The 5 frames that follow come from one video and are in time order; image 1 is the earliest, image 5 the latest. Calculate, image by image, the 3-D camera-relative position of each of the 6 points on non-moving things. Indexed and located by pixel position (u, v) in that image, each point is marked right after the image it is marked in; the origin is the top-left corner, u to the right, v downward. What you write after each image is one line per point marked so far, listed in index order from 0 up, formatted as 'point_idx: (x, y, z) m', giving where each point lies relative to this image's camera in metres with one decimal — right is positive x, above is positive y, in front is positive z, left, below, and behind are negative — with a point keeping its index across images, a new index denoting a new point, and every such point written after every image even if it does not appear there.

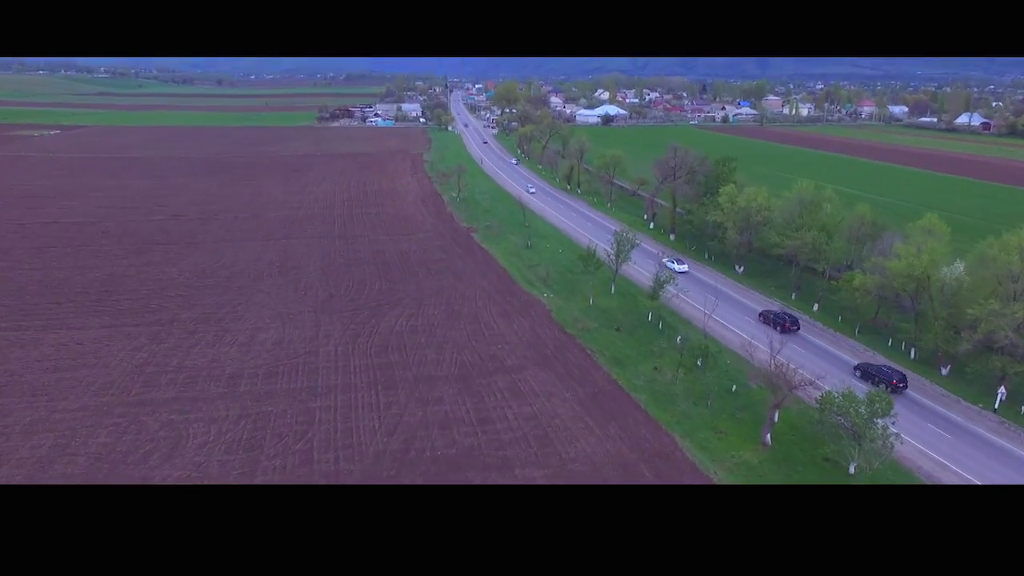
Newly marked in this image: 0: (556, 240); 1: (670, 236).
0: (+1.2, +1.3, +17.2) m
1: (+4.5, +1.5, +17.4) m
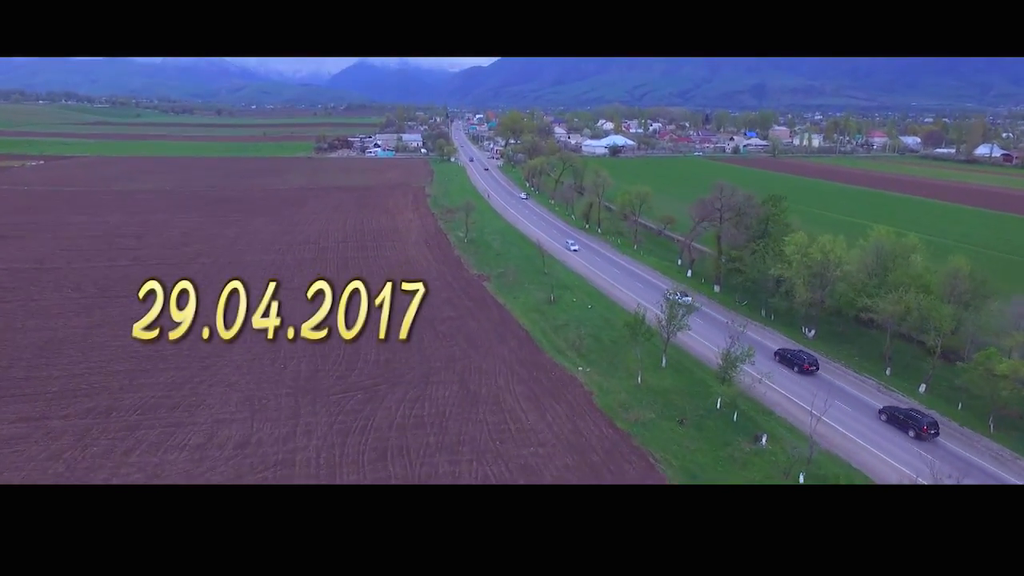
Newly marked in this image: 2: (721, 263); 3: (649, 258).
0: (+1.7, -0.1, +14.7) m
1: (+4.9, 0.0, +15.0) m
2: (+5.0, +0.6, +14.7) m
3: (+4.1, +0.9, +18.2) m
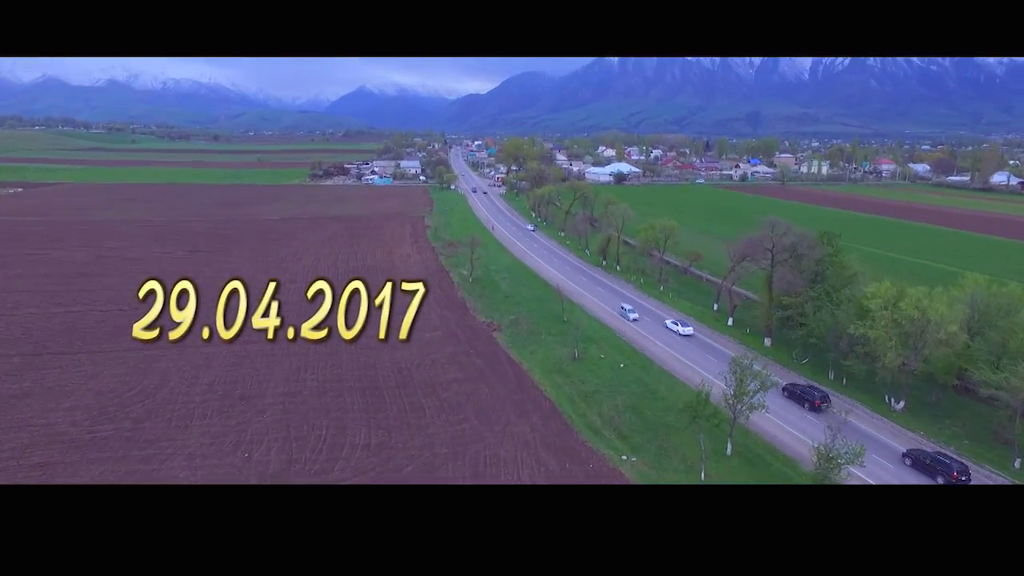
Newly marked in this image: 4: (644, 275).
0: (+2.1, -1.2, +12.5) m
1: (+5.3, -1.1, +12.8) m
2: (+5.4, -0.5, +12.6) m
3: (+4.4, -0.3, +16.0) m
4: (+3.9, +0.4, +18.1) m
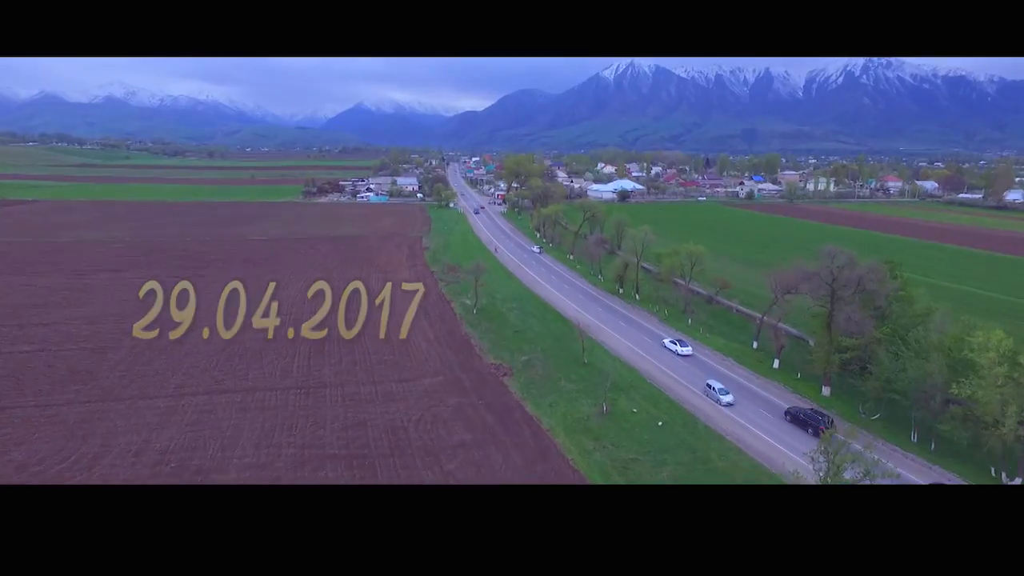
0: (+2.3, -2.0, +10.6) m
1: (+5.5, -1.8, +10.9) m
2: (+5.6, -1.2, +10.7) m
3: (+4.7, -1.1, +14.1) m
4: (+4.1, -0.5, +16.2) m
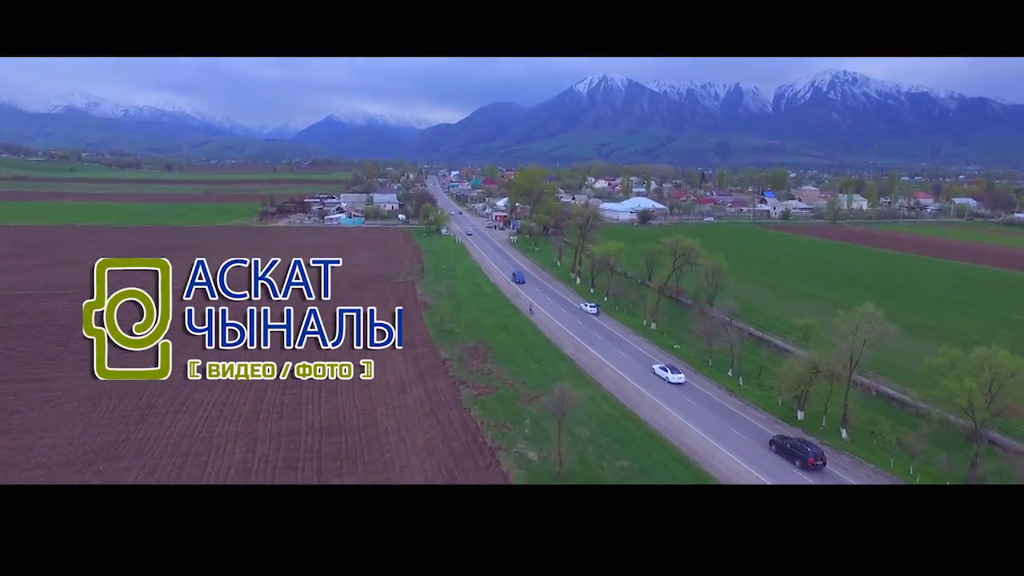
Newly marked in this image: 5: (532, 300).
0: (+4.2, -3.8, +2.3) m
1: (+7.4, -3.7, +2.7) m
2: (+7.5, -3.1, +2.5) m
3: (+6.3, -3.1, +5.9) m
4: (+5.7, -2.4, +8.0) m
5: (+0.6, -0.3, +17.7) m
